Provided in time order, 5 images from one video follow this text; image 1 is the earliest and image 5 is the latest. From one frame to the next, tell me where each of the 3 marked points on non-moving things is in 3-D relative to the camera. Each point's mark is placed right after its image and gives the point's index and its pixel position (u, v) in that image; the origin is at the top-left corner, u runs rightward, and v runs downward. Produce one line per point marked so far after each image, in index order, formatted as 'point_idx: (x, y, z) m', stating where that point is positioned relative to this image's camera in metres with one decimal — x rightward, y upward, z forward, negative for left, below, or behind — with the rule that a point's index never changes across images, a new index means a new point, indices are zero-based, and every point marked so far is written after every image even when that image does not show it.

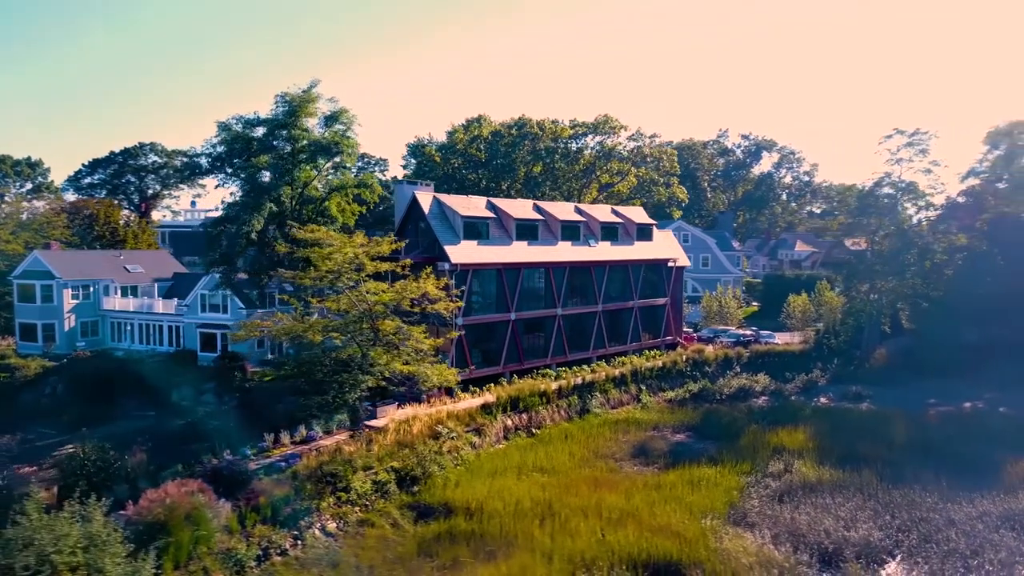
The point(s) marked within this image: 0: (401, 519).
0: (-2.5, -5.1, +16.9) m
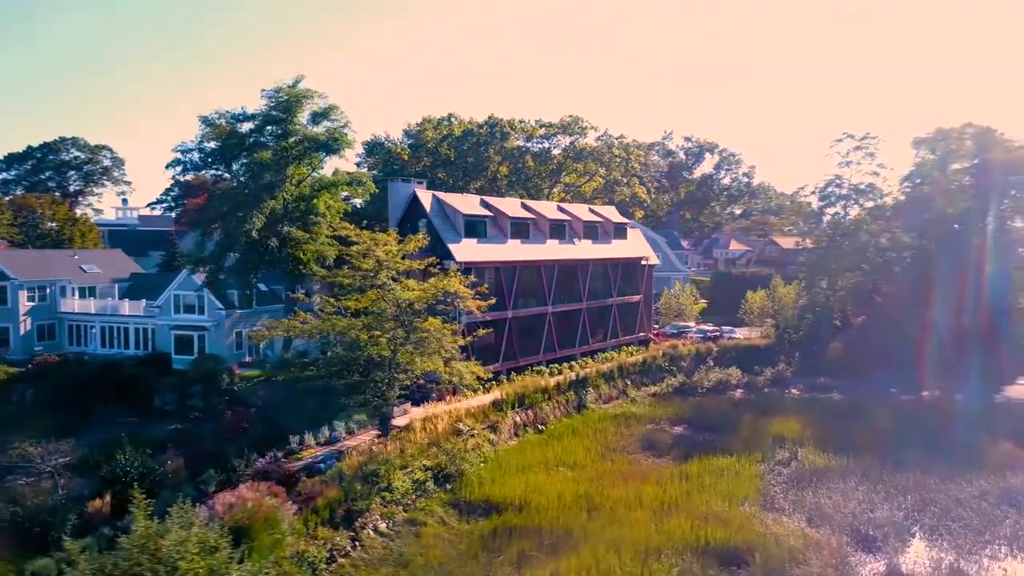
0: (-1.4, -5.0, +16.8) m
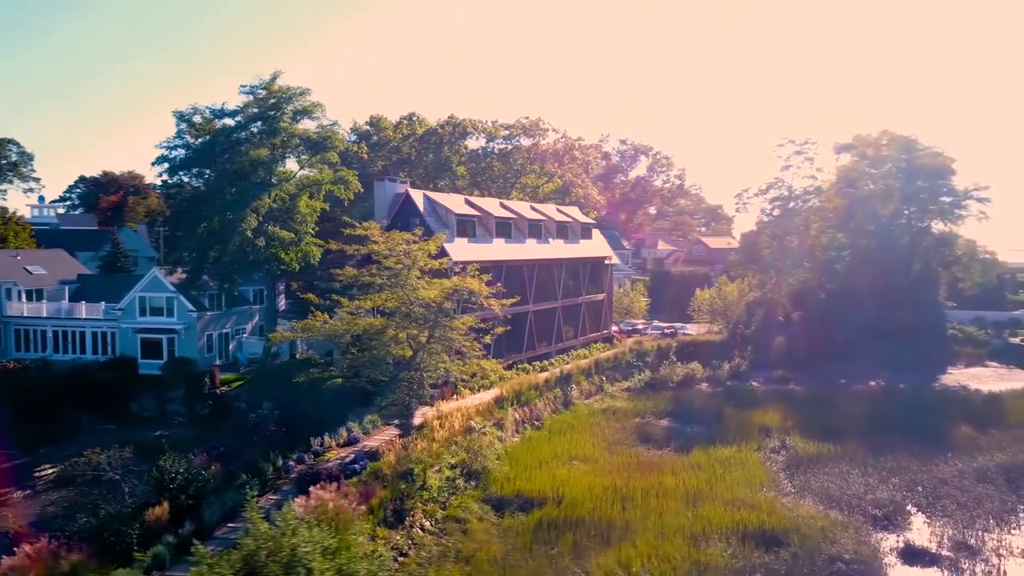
0: (-0.6, -5.0, +17.0) m
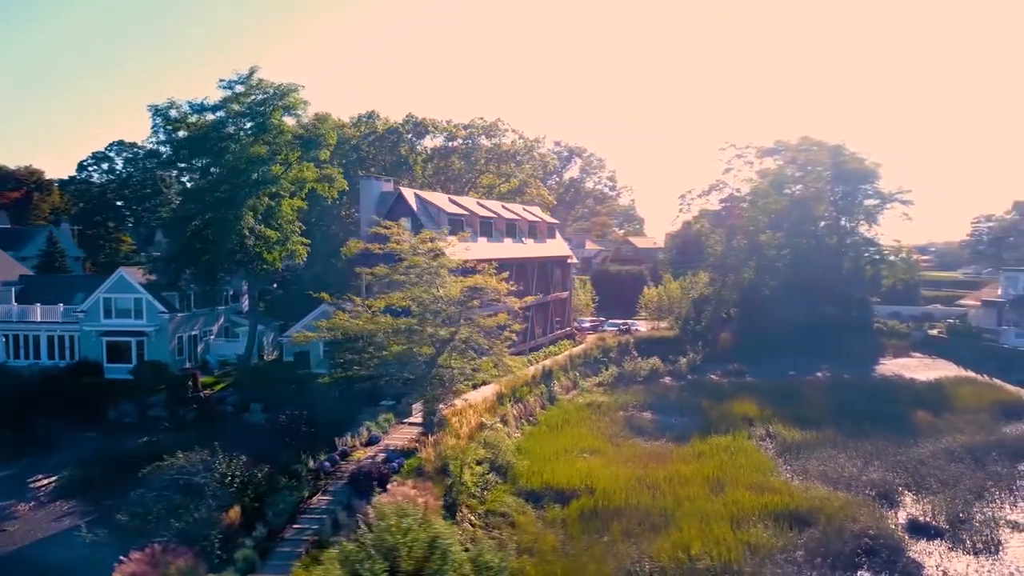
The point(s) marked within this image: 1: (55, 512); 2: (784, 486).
0: (+0.3, -4.9, +17.4) m
1: (-10.5, -5.1, +17.6) m
2: (+6.7, -4.9, +18.9) m
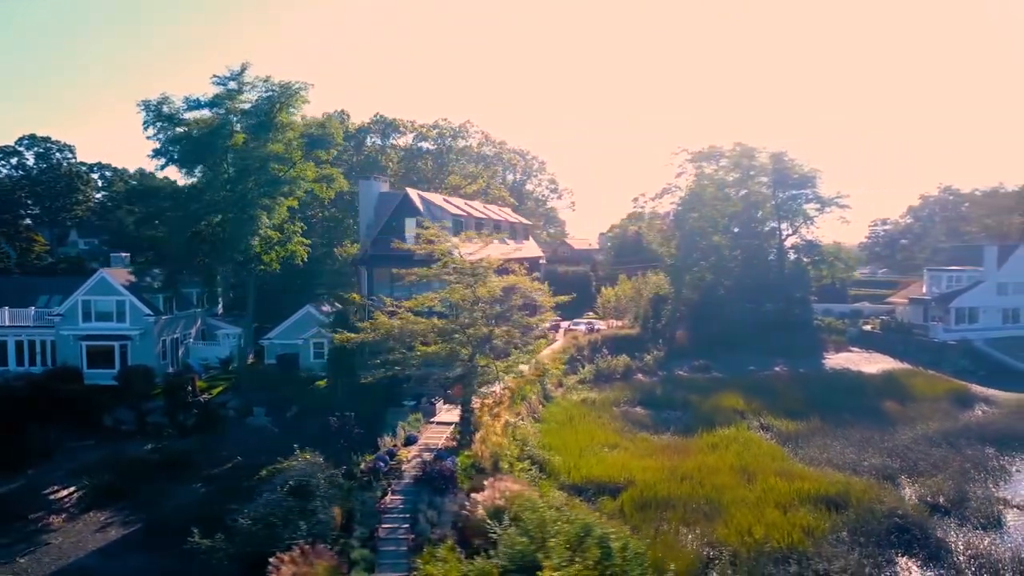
0: (+1.5, -4.9, +17.9) m
1: (-9.3, -5.2, +16.9) m
2: (+7.6, -4.9, +20.1) m
